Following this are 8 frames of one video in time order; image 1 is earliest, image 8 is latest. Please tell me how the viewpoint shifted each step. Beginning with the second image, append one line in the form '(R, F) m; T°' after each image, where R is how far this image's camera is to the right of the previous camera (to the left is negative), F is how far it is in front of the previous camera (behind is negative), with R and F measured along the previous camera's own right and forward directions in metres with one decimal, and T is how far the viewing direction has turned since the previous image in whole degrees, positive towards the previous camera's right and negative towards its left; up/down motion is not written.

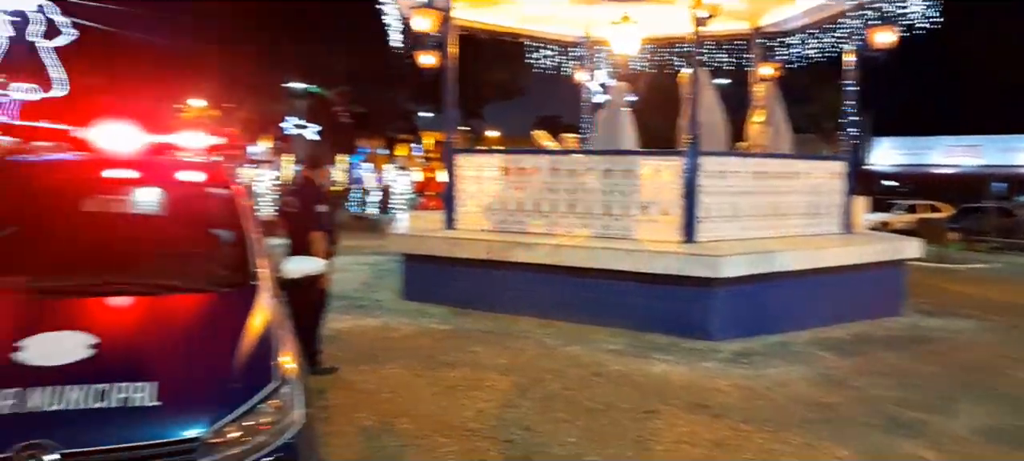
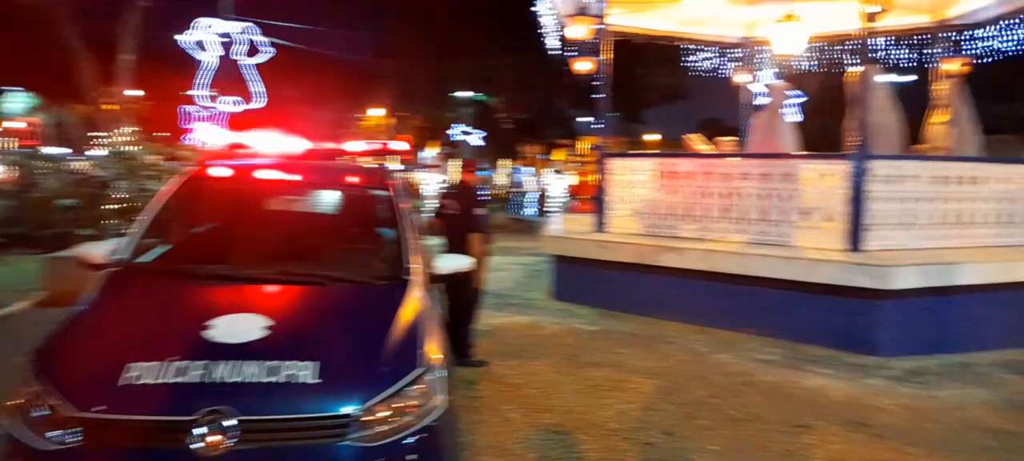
(+0.1, -0.1) m; -12°
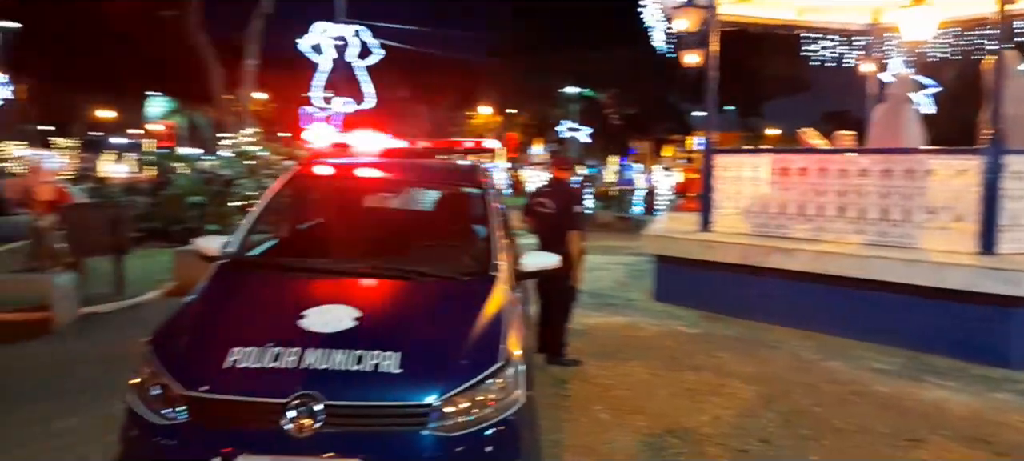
(+0.1, 0.0) m; -8°
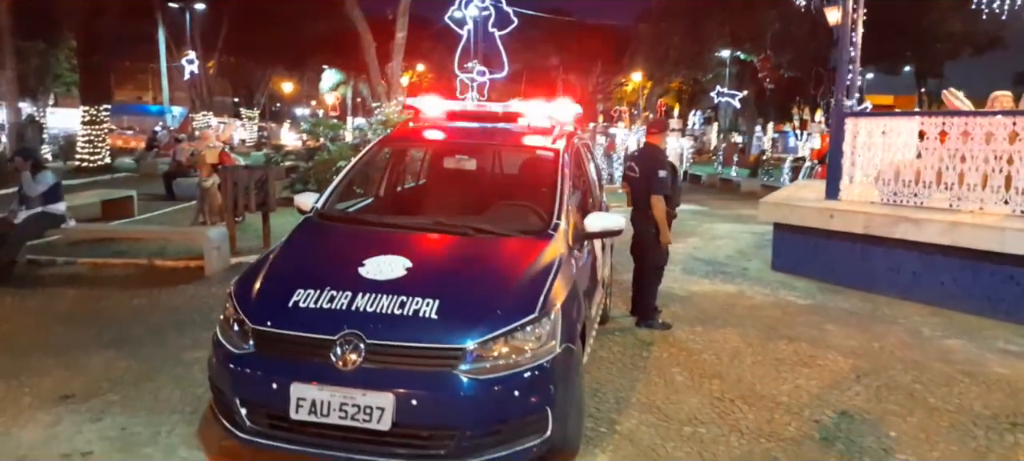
(+0.5, -0.1) m; -12°
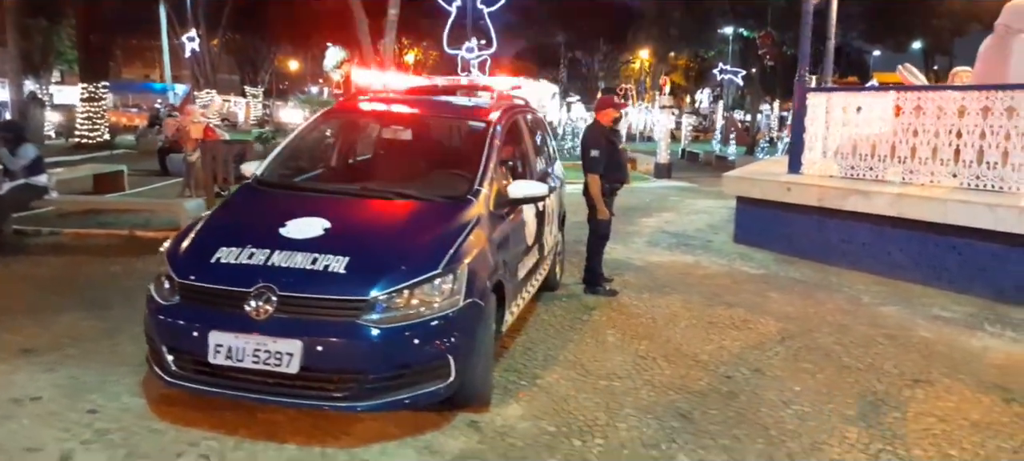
(+0.5, -0.3) m; -1°
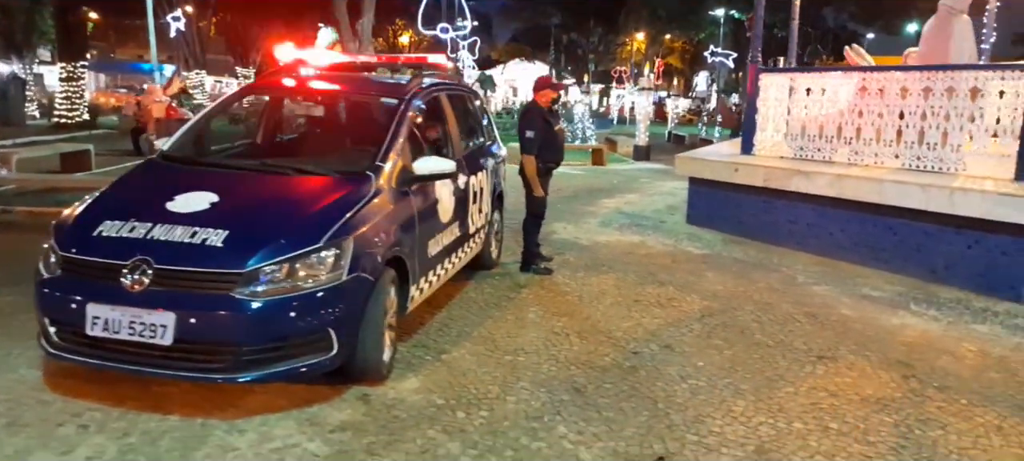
(+0.6, 0.0) m; 0°
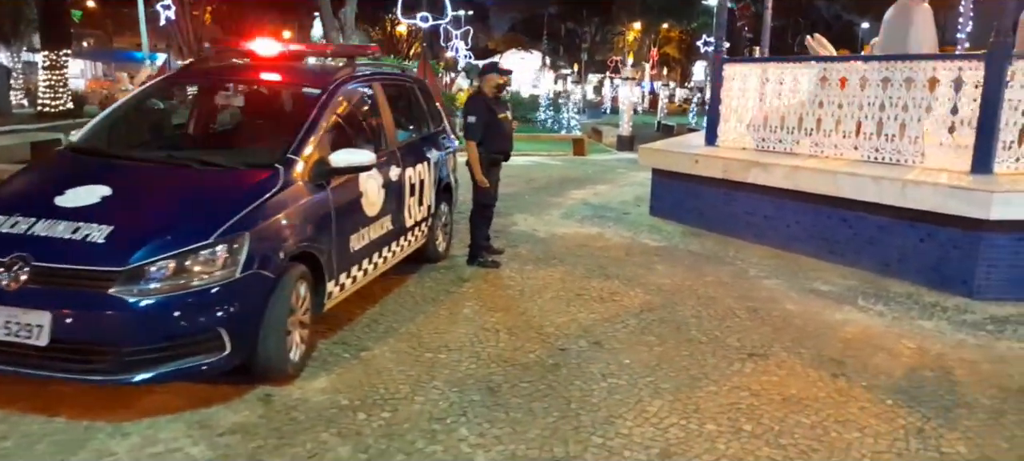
(+0.5, +0.1) m; 0°
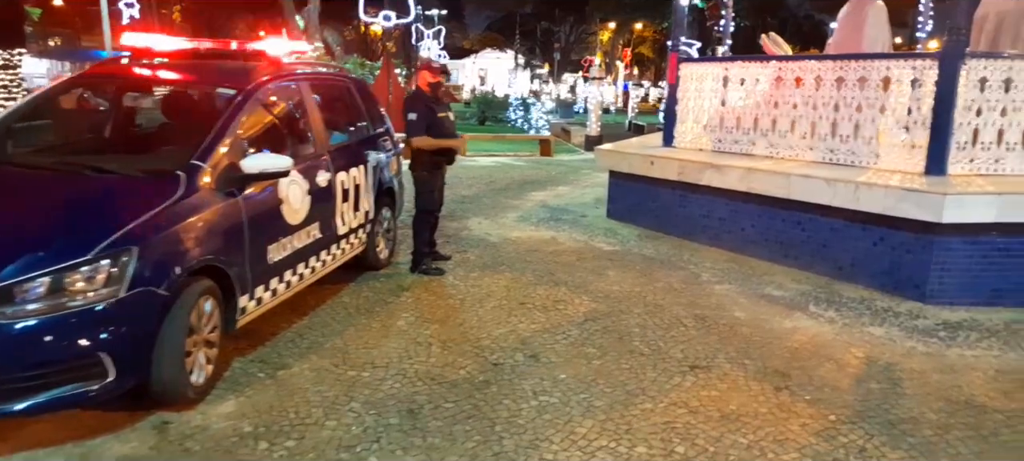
(+0.3, +0.3) m; +2°
